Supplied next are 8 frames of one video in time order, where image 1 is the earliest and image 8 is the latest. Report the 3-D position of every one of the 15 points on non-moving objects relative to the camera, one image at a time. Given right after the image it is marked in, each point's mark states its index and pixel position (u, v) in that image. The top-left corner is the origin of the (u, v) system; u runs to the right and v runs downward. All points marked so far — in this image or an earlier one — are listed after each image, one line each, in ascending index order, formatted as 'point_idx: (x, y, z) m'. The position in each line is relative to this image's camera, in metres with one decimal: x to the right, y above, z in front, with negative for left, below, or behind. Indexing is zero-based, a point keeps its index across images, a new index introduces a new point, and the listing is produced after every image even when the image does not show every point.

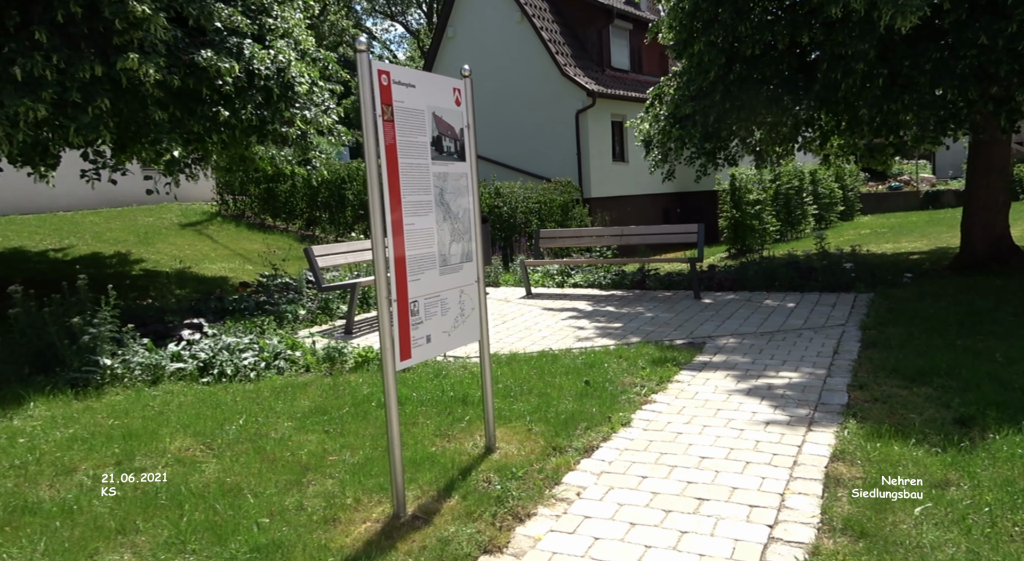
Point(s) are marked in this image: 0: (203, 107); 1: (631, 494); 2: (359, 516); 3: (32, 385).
0: (-2.8, +1.5, +7.3) m
1: (+0.5, -0.9, +3.3) m
2: (-0.6, -1.0, +3.3) m
3: (-3.3, -0.7, +5.9) m
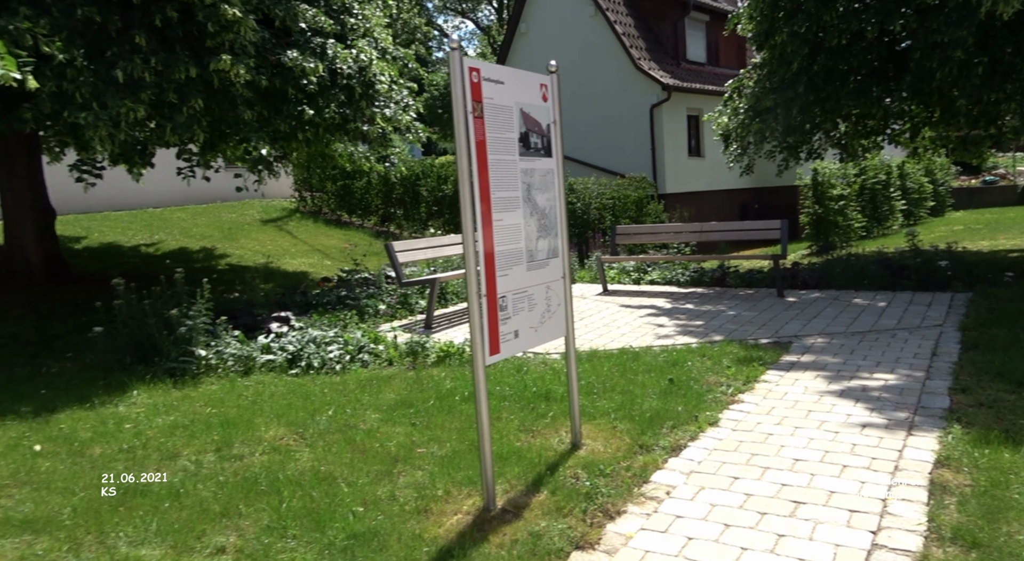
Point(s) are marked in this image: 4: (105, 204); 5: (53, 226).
0: (-2.0, +1.6, +7.5) m
1: (+0.9, -0.9, +3.3) m
2: (-0.3, -0.9, +3.4) m
3: (-2.7, -0.7, +6.1) m
4: (-7.8, +1.4, +15.6) m
5: (-5.9, +0.6, +10.9) m
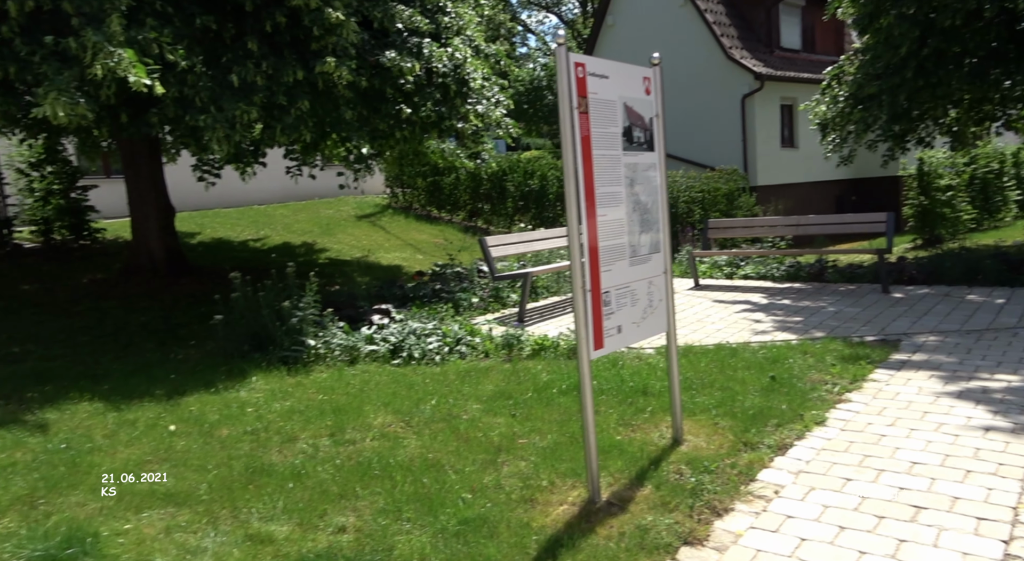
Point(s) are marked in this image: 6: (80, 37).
0: (-1.2, +1.6, +7.7) m
1: (+1.3, -0.9, +3.2) m
2: (+0.2, -0.9, +3.4) m
3: (-2.0, -0.6, +6.5) m
4: (-6.0, +1.6, +16.3) m
5: (-4.6, +0.7, +11.5) m
6: (-3.2, +1.8, +6.3) m
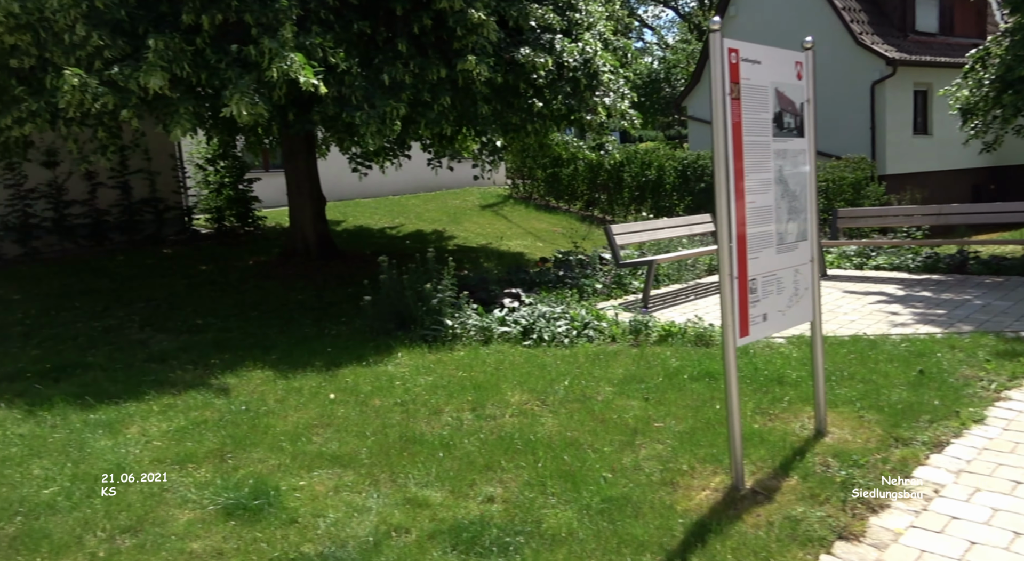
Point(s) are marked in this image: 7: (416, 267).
0: (+0.1, +1.8, +7.8) m
1: (+1.9, -0.8, +3.1) m
2: (+0.8, -0.9, +3.5) m
3: (-1.0, -0.5, +6.7) m
4: (-3.6, +2.0, +17.0) m
5: (-2.9, +1.0, +12.0) m
6: (-2.1, +1.9, +6.7) m
7: (-0.9, +0.1, +7.4) m
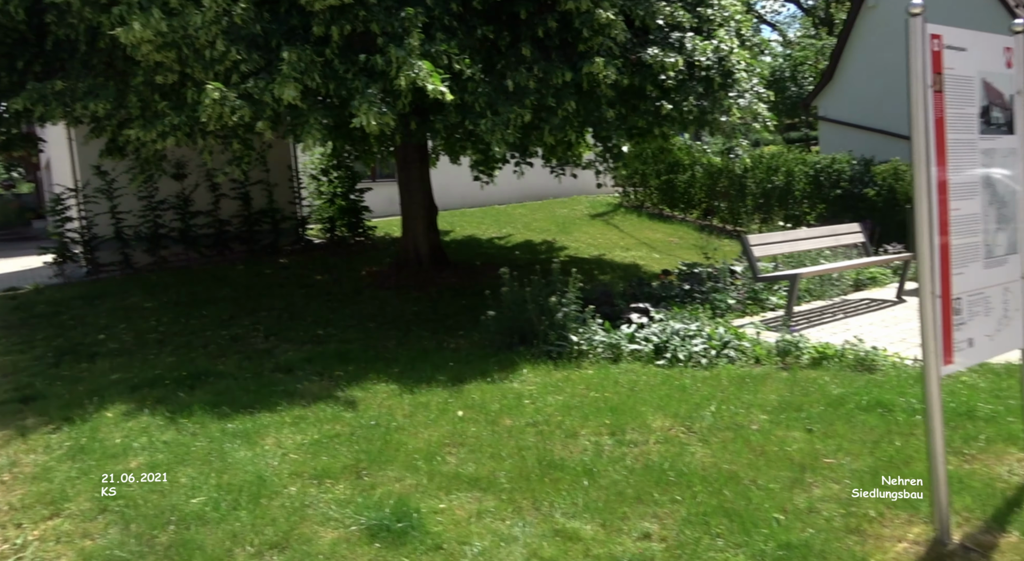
0: (+1.2, +1.7, +7.5) m
1: (+2.4, -0.9, +2.5) m
2: (+1.4, -0.9, +3.0) m
3: (+0.1, -0.6, +6.5) m
4: (-1.3, +1.7, +17.0) m
5: (-1.2, +0.8, +12.0) m
6: (-1.1, +1.9, +6.6) m
7: (+0.2, 0.0, +7.2) m
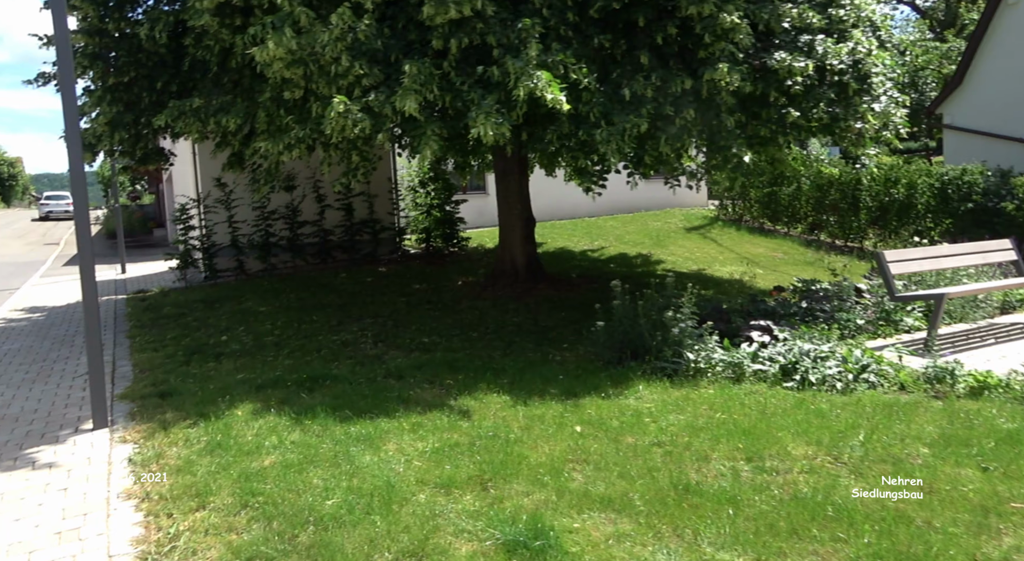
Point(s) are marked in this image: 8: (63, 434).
0: (+2.3, +1.5, +7.1) m
1: (+2.9, -1.0, +2.0) m
2: (+1.9, -1.0, +2.6) m
3: (+0.9, -0.7, +6.2) m
4: (+0.6, +1.5, +16.9) m
5: (+0.3, +0.7, +11.8) m
6: (-0.1, +1.8, +6.5) m
7: (+1.2, -0.1, +6.9) m
8: (-3.2, -1.1, +5.6) m
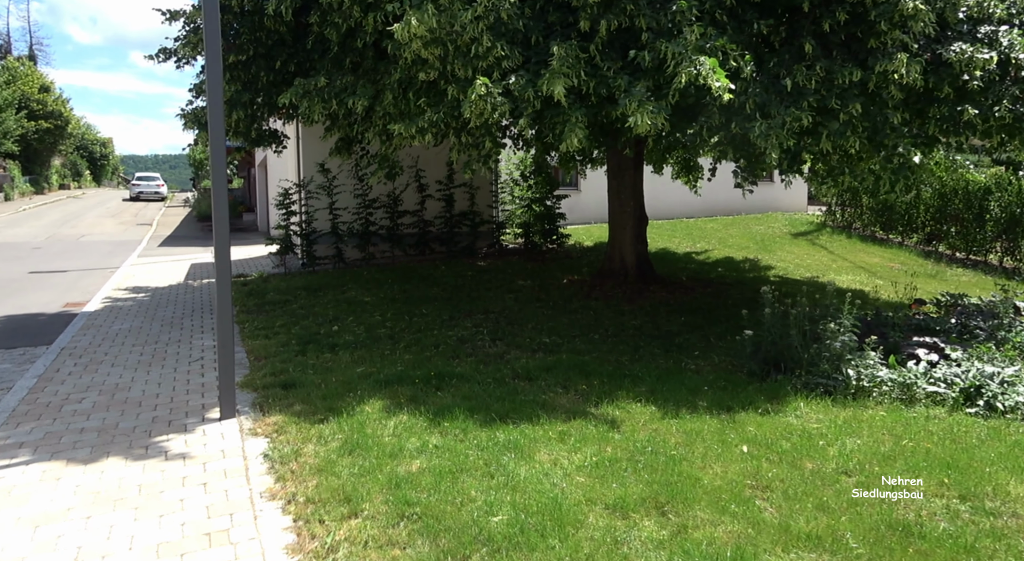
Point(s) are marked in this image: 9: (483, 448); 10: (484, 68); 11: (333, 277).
0: (+3.4, +1.4, +6.5) m
1: (+3.5, -1.1, +1.5) m
2: (+2.6, -1.1, +2.1) m
3: (+2.0, -0.7, +5.8) m
4: (+2.7, +1.5, +16.4) m
5: (+1.8, +0.6, +11.4) m
6: (+1.1, +1.8, +6.1) m
7: (+2.3, -0.2, +6.4) m
8: (-2.2, -1.0, +5.5) m
9: (-0.2, -1.0, +4.7) m
10: (-0.2, +1.7, +6.4) m
11: (-2.6, 0.0, +11.7) m
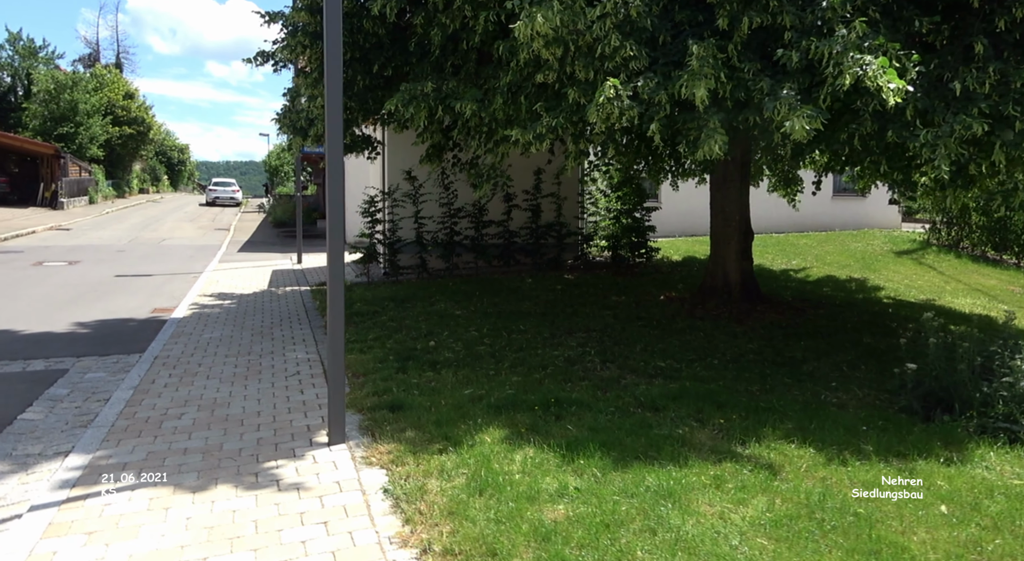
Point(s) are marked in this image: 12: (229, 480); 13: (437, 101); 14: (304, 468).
0: (+4.4, +1.2, +5.7) m
1: (+4.1, -1.3, +0.6) m
2: (+3.2, -1.3, +1.4) m
3: (+2.8, -0.9, +5.0) m
4: (+4.3, +1.1, +15.6) m
5: (+3.1, +0.4, +10.7) m
6: (+2.0, +1.6, +5.5) m
7: (+3.2, -0.4, +5.7) m
8: (-1.3, -1.1, +5.1) m
9: (+0.6, -1.1, +4.1) m
10: (+0.8, +1.5, +5.8) m
11: (-1.3, -0.1, +11.3) m
12: (-1.6, -1.1, +4.6) m
13: (-0.6, +1.6, +7.1) m
14: (-1.2, -1.1, +4.8) m
